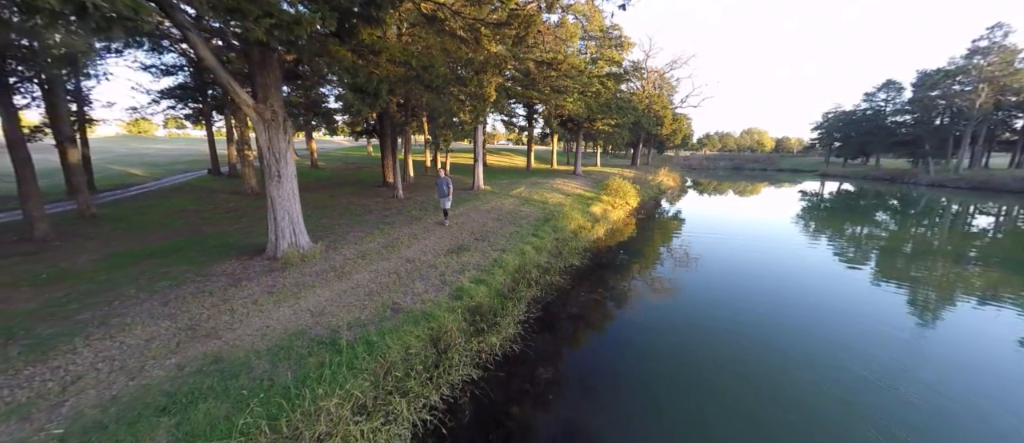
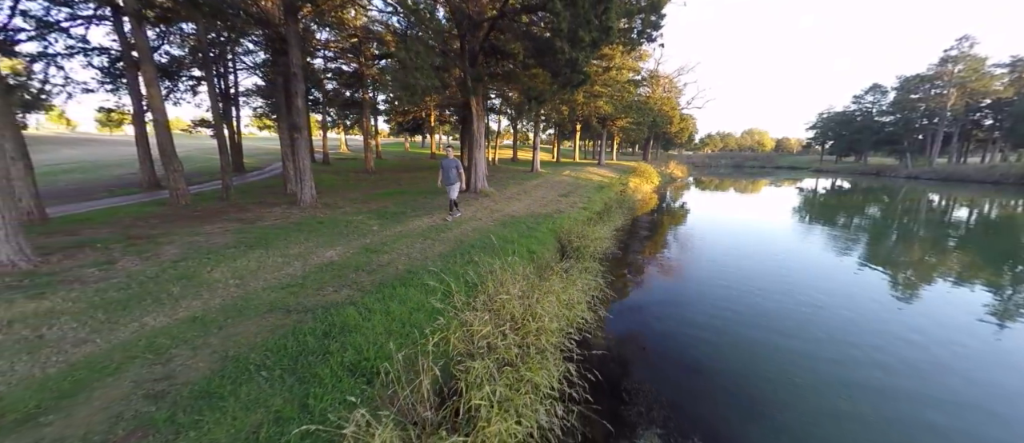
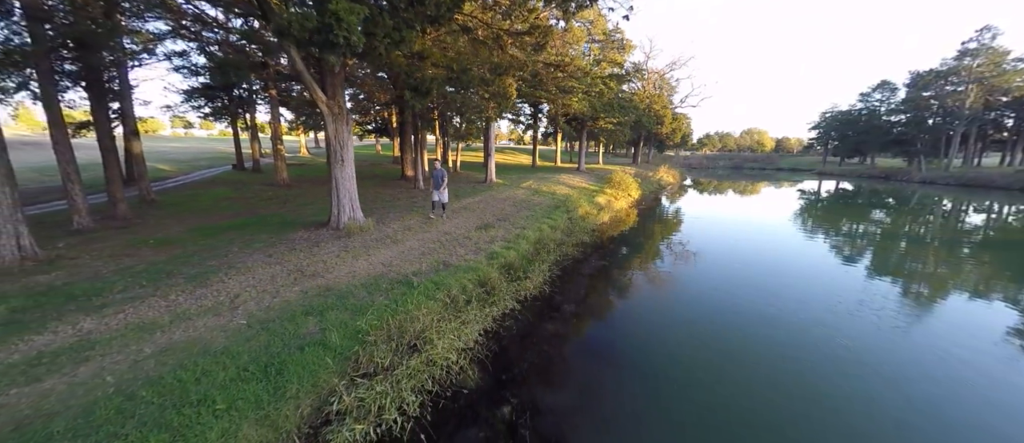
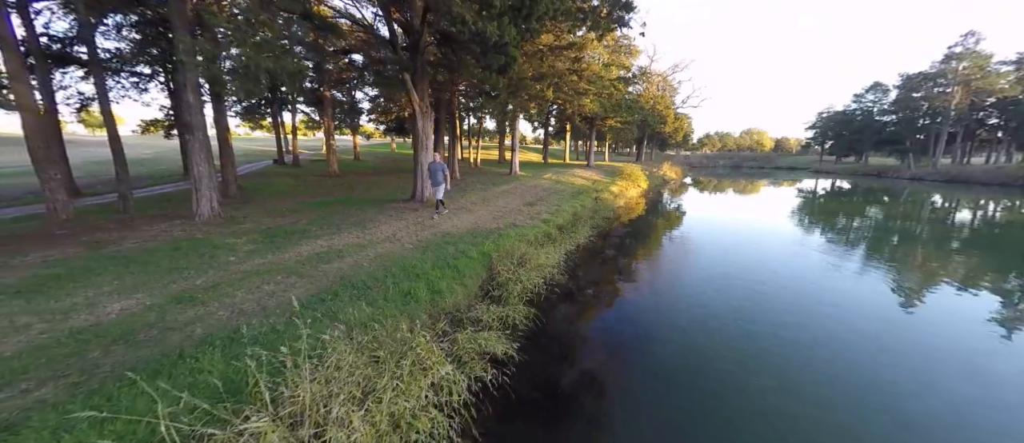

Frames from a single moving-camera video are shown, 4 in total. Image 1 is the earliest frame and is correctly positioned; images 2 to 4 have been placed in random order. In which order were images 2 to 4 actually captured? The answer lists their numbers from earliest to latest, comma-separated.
3, 4, 2
